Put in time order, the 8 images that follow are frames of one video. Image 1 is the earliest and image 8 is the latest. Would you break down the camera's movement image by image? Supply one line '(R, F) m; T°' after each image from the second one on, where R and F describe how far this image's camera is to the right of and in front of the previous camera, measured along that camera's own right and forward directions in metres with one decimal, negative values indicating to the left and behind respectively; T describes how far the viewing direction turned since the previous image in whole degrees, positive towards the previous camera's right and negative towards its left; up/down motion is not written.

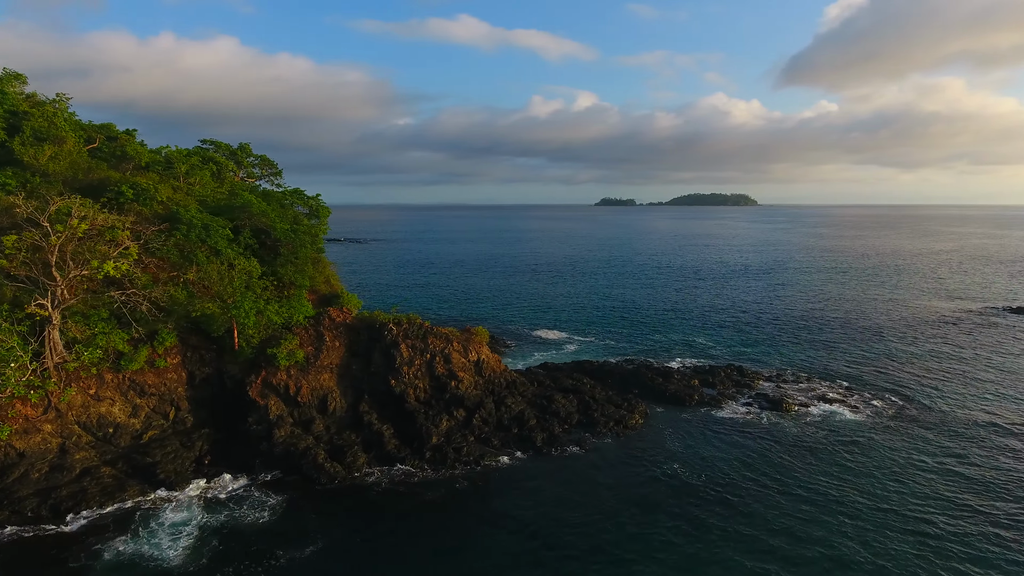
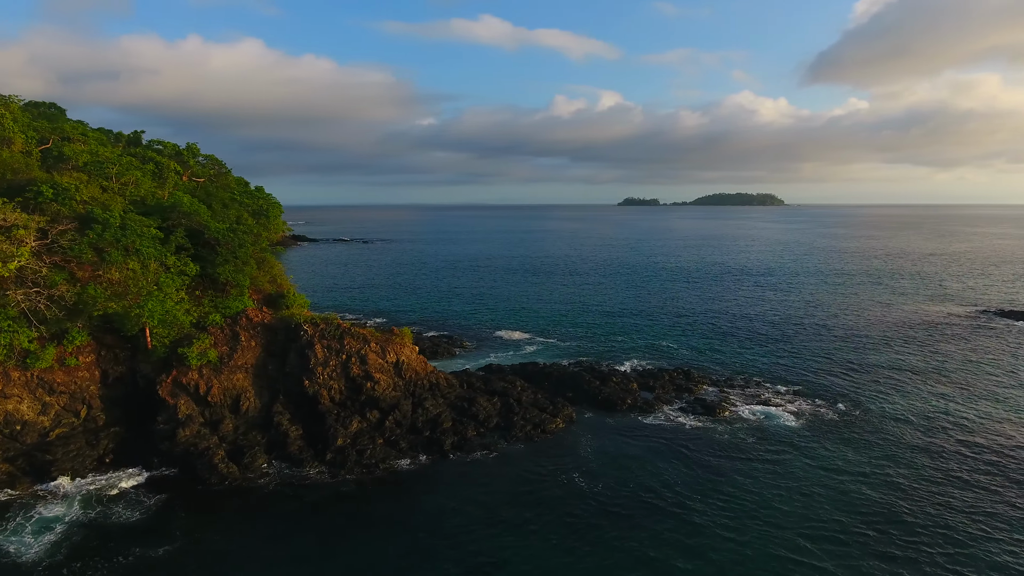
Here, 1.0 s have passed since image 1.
(+4.9, +0.5) m; -2°
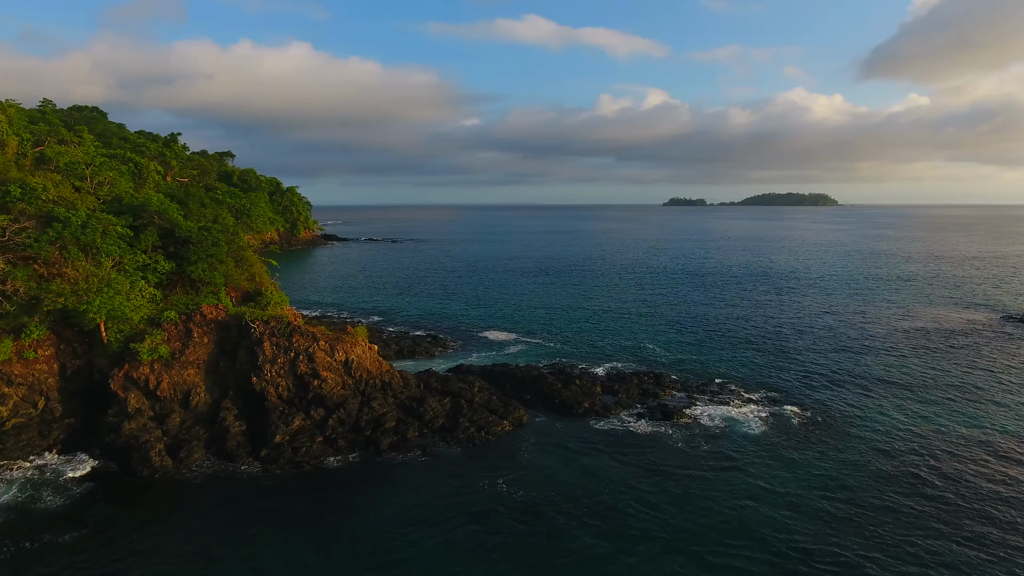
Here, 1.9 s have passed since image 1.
(+4.5, +0.4) m; -4°
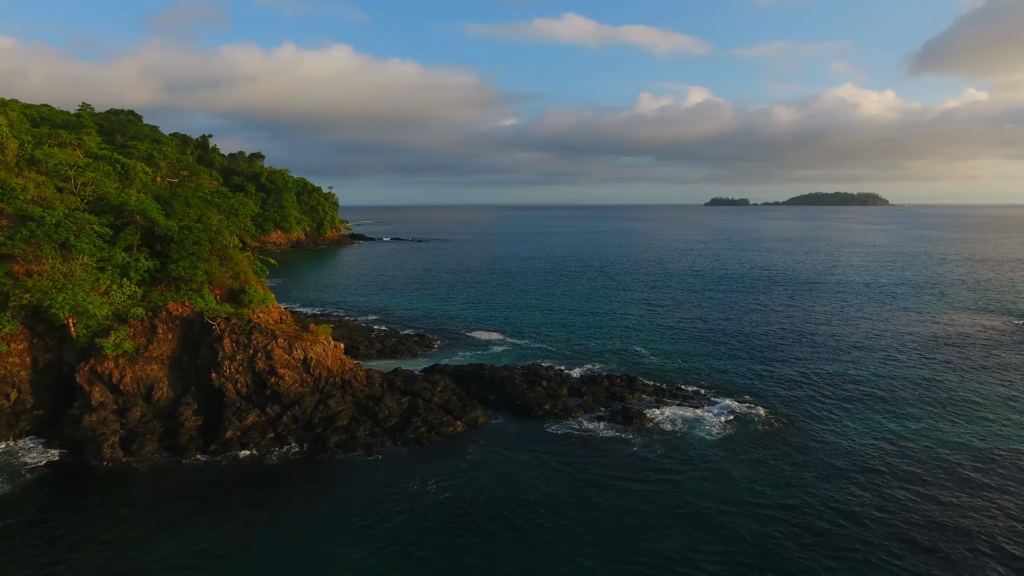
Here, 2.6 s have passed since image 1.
(+3.9, +0.3) m; -4°
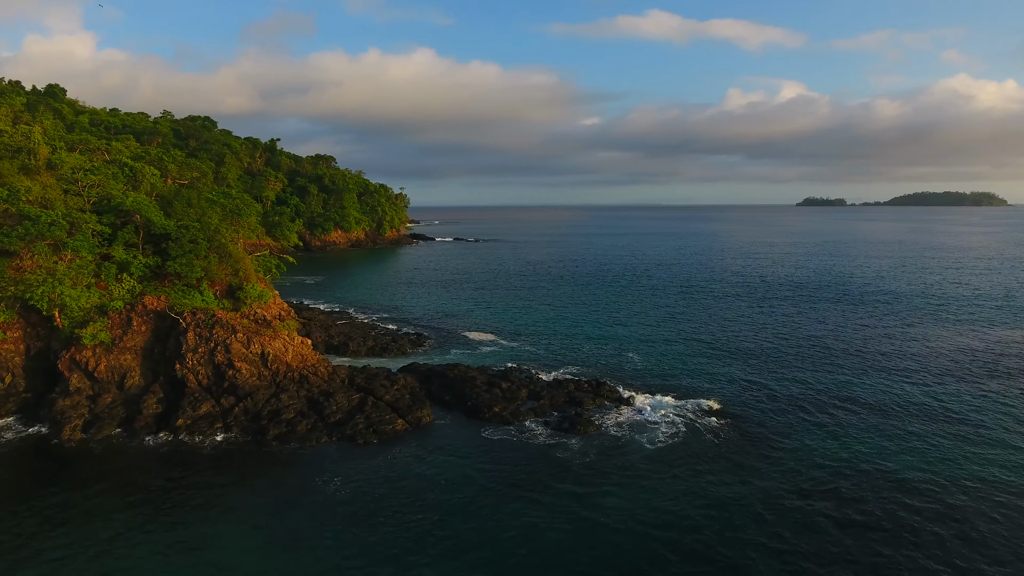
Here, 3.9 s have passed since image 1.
(+6.4, +0.6) m; -8°
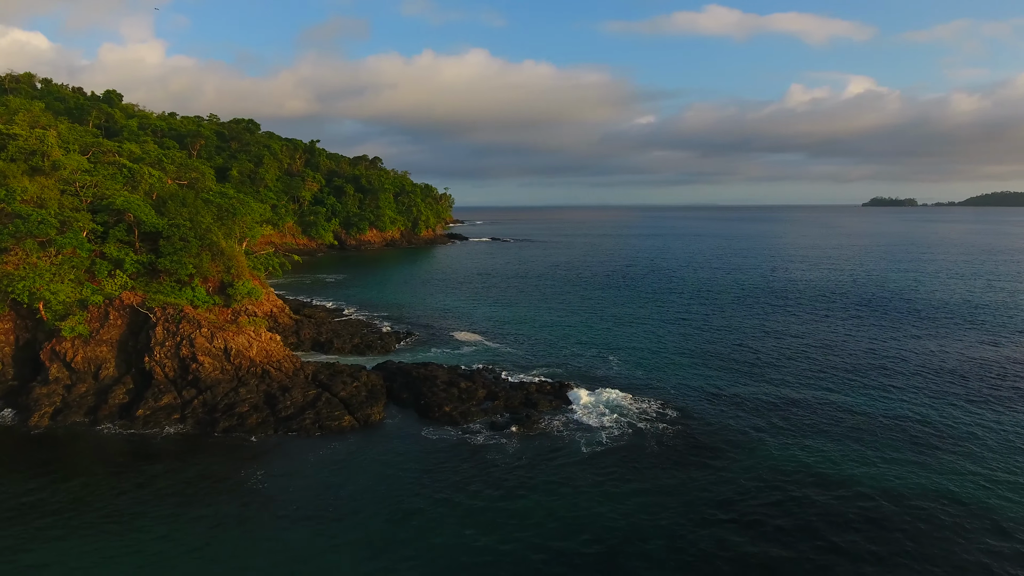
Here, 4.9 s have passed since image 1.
(+5.1, +0.3) m; -5°
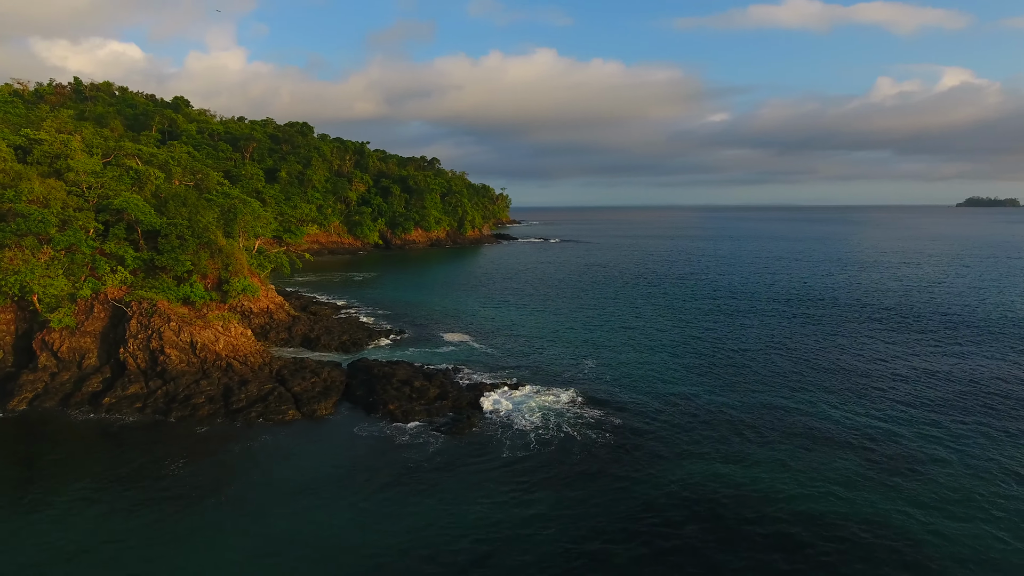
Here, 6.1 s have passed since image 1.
(+6.2, +0.5) m; -7°
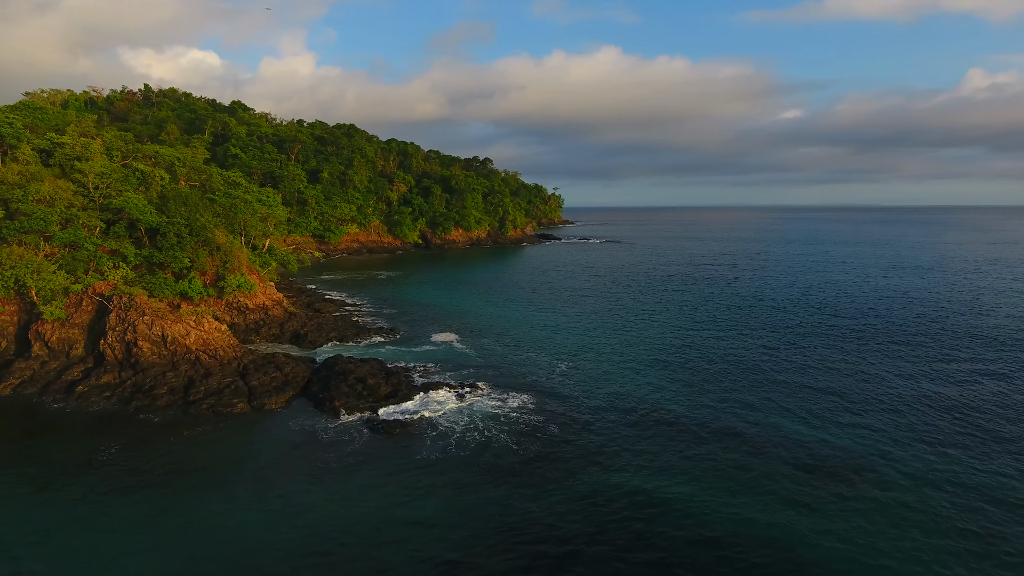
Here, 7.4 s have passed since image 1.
(+6.0, +0.7) m; -6°
